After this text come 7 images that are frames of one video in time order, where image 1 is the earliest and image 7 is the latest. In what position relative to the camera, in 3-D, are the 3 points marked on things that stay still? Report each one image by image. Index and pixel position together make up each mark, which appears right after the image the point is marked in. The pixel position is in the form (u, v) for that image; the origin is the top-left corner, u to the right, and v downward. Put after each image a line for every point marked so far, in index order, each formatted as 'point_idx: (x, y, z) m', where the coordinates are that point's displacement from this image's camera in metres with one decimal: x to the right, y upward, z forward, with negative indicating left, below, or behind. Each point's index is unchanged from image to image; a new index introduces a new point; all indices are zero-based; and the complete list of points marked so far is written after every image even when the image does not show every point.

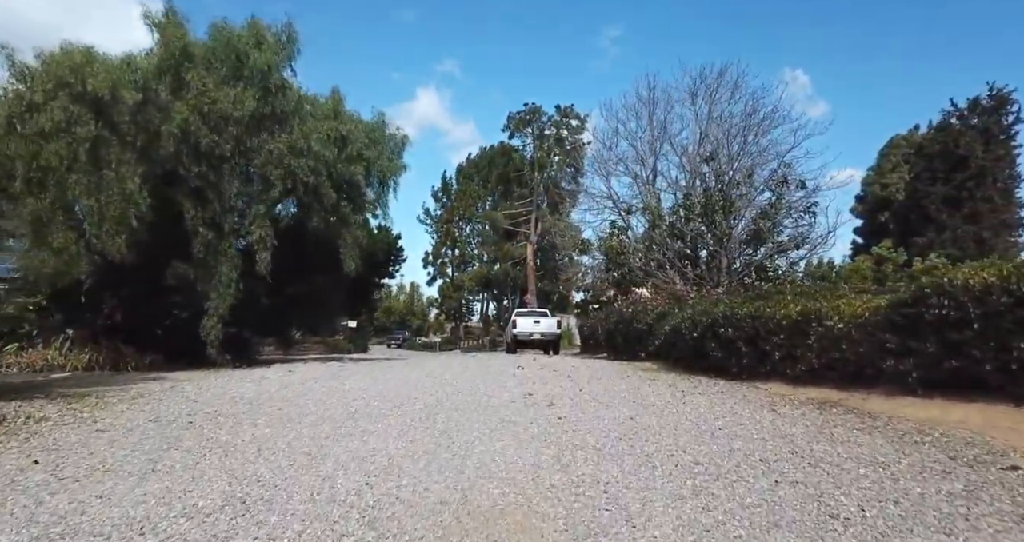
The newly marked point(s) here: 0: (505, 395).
0: (-0.1, -2.0, +9.6) m
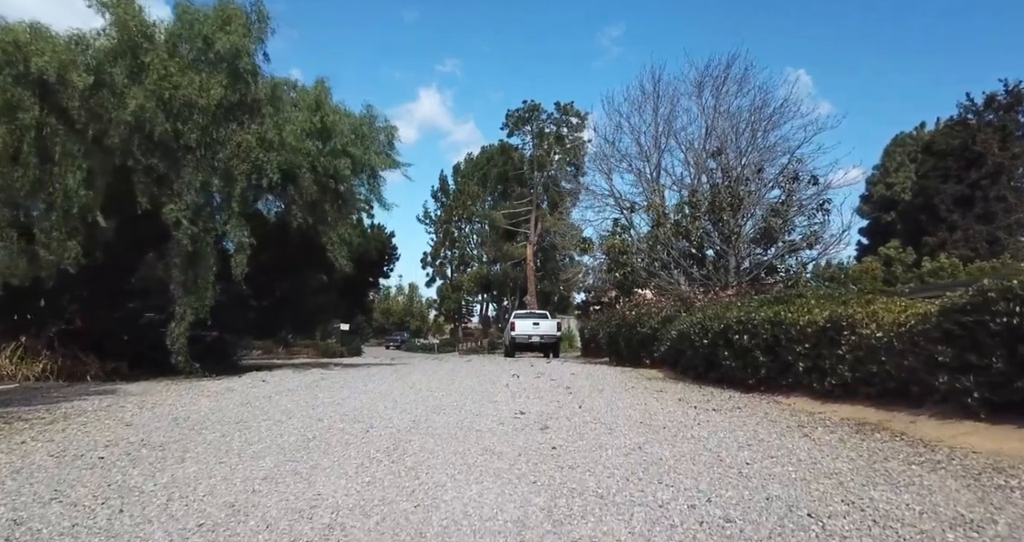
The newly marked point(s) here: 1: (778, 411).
0: (-0.2, -2.0, +8.4) m
1: (+3.8, -2.0, +8.7) m
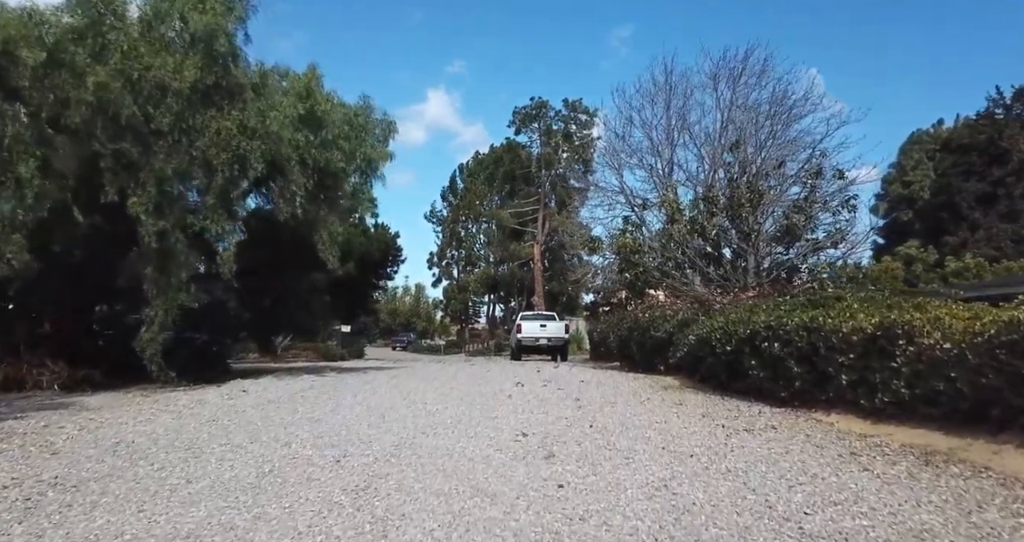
0: (-0.2, -2.0, +7.2) m
1: (+3.9, -2.0, +7.5) m
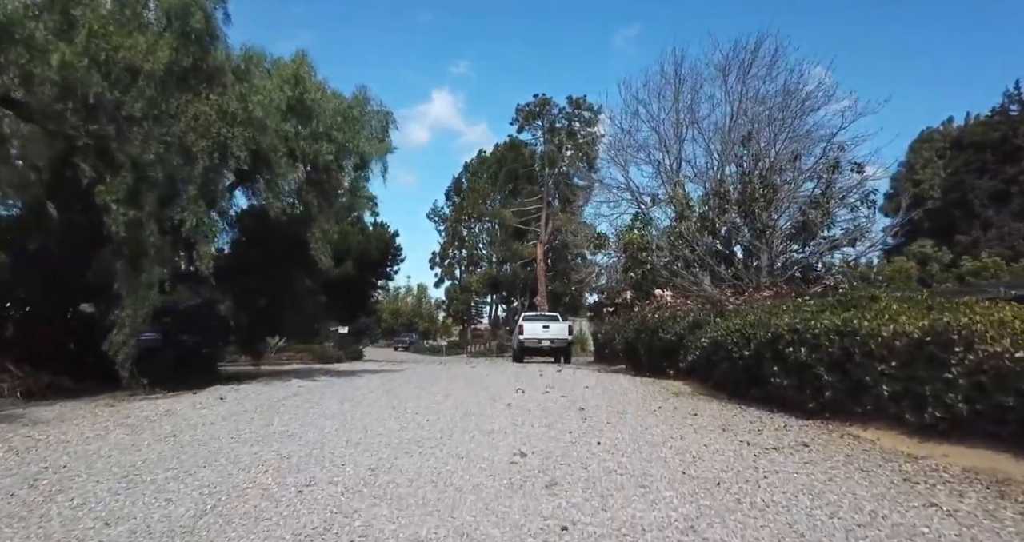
0: (-0.3, -1.9, +6.3) m
1: (+3.8, -2.0, +6.6) m
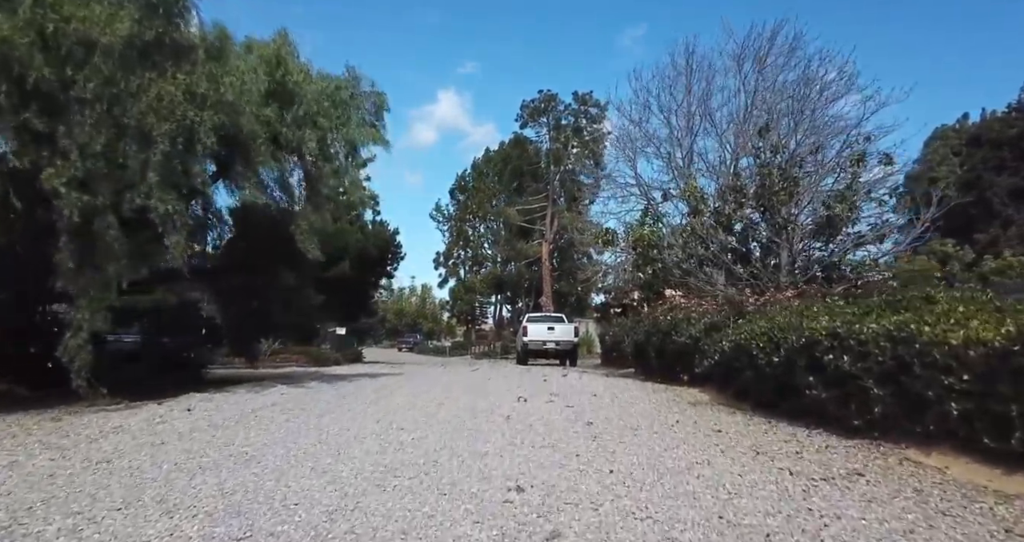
0: (-0.3, -1.9, +5.1) m
1: (+3.8, -1.9, +5.3) m
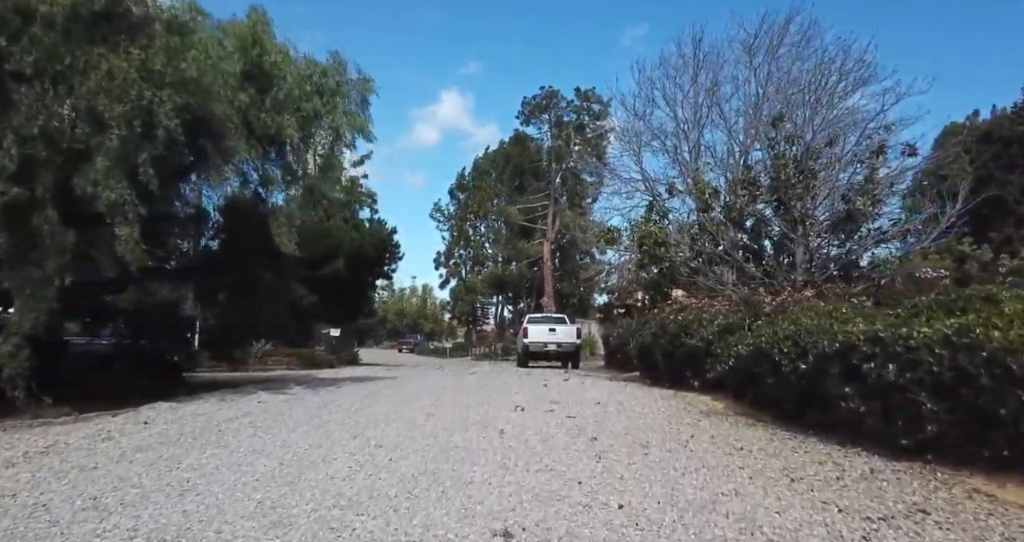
0: (-0.4, -1.8, +4.0) m
1: (+3.7, -1.9, +4.3) m
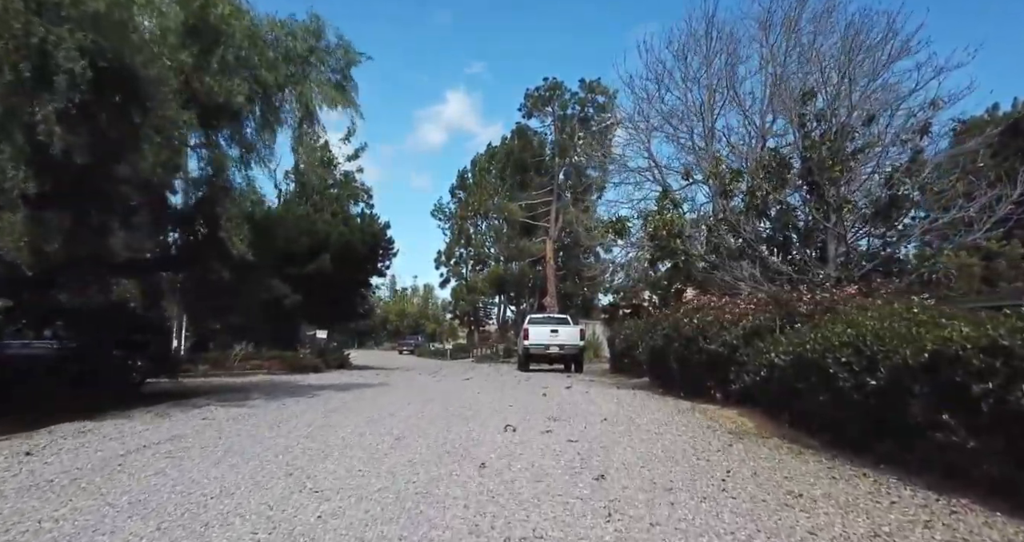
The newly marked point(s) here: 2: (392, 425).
0: (-0.6, -1.7, +2.1) m
1: (+3.5, -1.7, +2.3) m
2: (-1.9, -2.6, +10.1) m
